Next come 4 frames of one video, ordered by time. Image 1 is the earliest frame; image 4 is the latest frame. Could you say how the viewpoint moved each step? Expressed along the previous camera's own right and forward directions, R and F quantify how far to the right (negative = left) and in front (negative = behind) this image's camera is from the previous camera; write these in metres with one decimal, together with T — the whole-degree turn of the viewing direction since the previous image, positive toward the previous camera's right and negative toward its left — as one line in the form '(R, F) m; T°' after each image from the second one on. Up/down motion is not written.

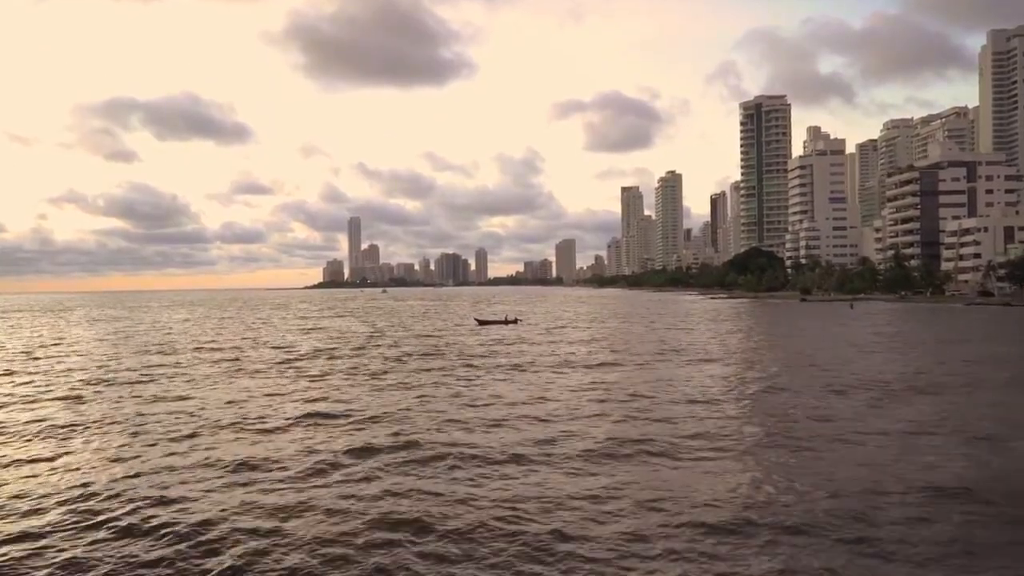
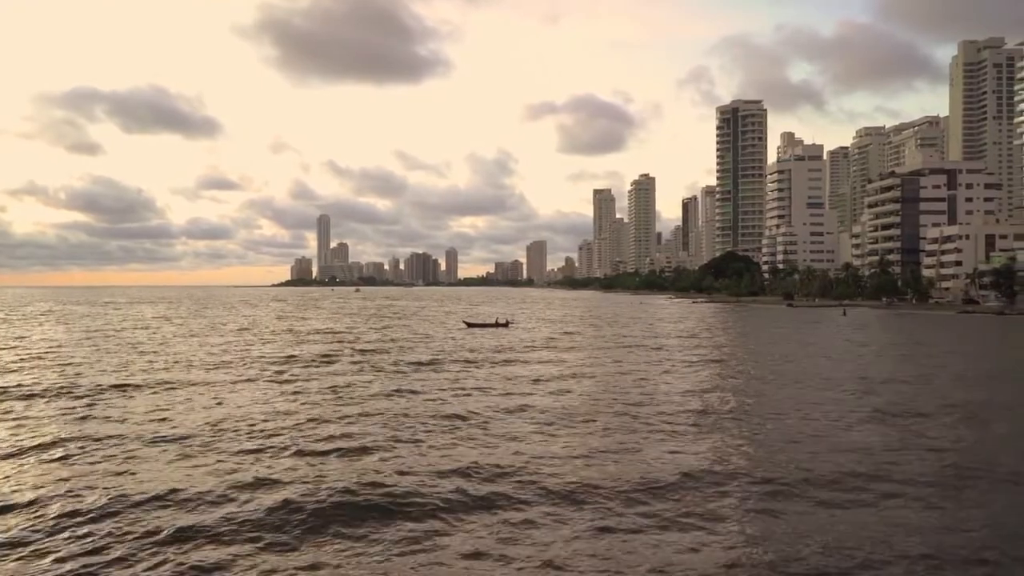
(-2.2, +3.4) m; +2°
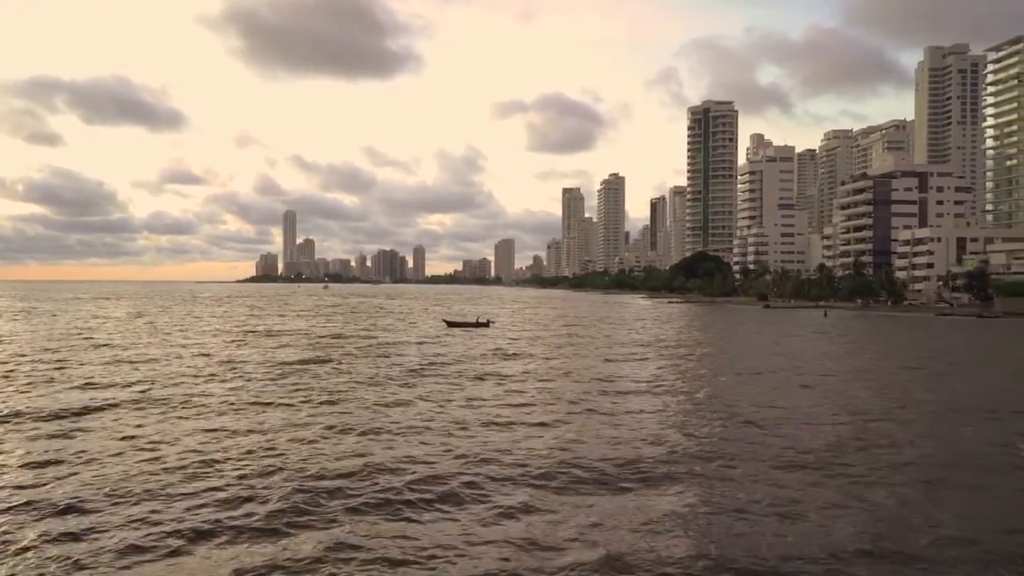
(-1.5, +2.1) m; +2°
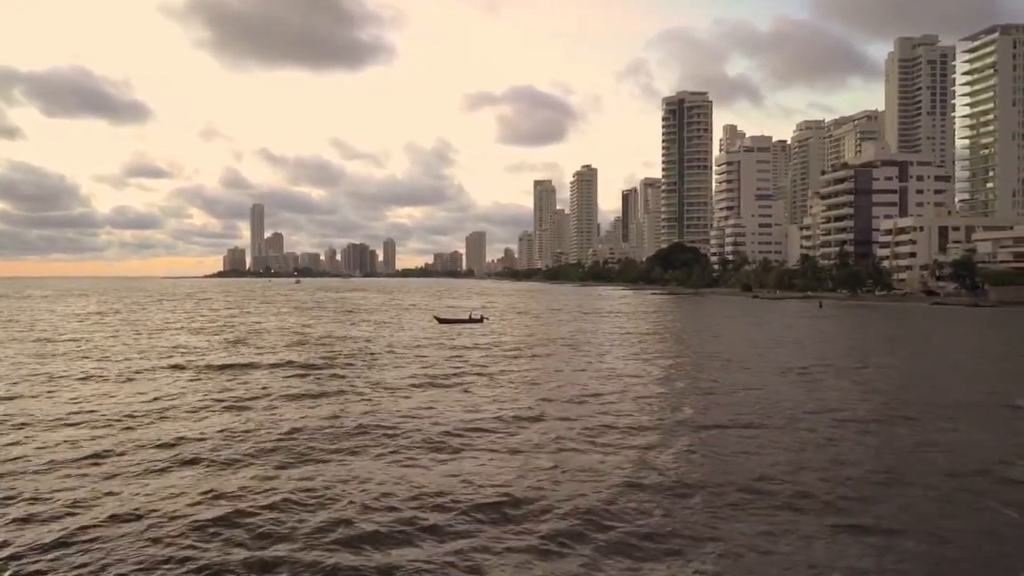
(-2.3, +2.9) m; +2°
